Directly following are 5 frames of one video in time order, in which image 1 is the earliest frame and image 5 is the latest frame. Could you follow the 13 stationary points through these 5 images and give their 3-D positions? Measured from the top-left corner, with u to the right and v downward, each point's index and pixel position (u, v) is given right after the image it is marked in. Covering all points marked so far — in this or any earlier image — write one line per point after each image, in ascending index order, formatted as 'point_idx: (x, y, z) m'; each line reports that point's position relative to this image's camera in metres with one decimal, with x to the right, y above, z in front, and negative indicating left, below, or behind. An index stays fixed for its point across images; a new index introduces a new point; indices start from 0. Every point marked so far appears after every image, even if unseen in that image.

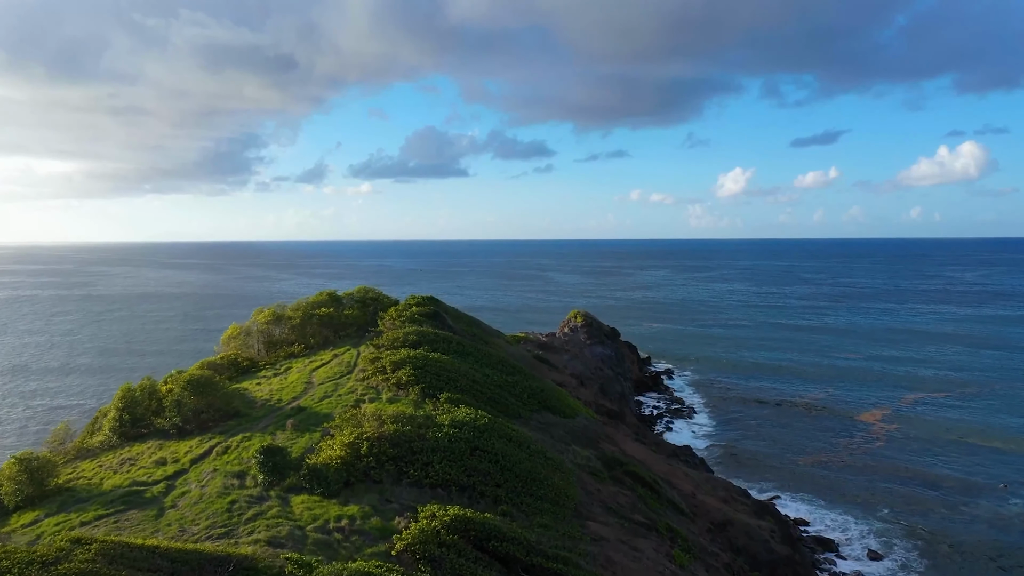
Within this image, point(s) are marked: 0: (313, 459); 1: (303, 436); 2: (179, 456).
0: (-6.4, -5.5, +17.8) m
1: (-7.4, -5.2, +19.4) m
2: (-11.8, -6.0, +19.5) m
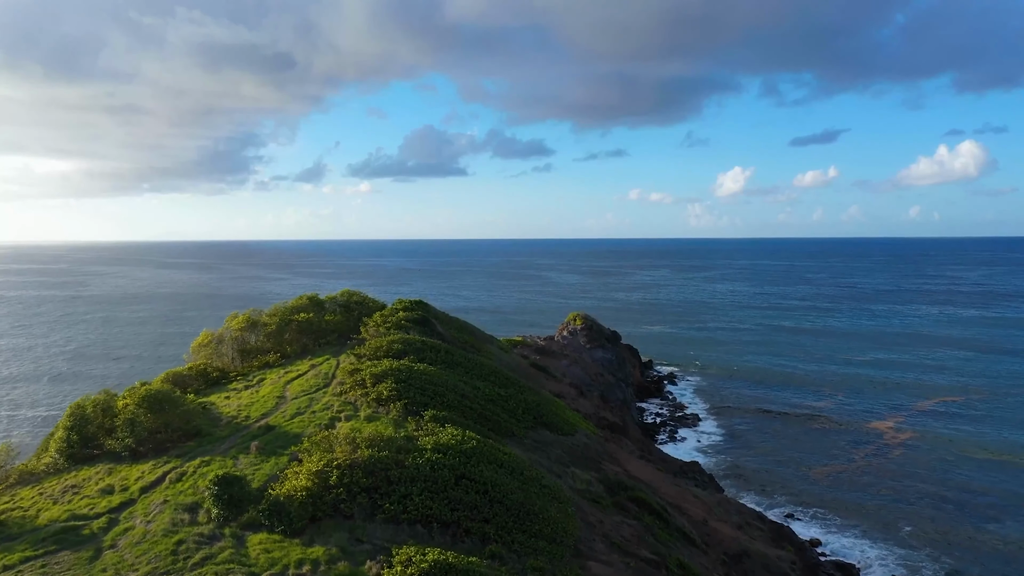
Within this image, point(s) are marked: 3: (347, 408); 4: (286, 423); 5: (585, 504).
0: (-6.7, -5.7, +15.6) m
1: (-7.7, -5.4, +17.2) m
2: (-12.1, -6.2, +17.4) m
3: (-6.0, -4.4, +20.0) m
4: (-8.0, -4.8, +19.5) m
5: (+2.4, -7.0, +17.7) m
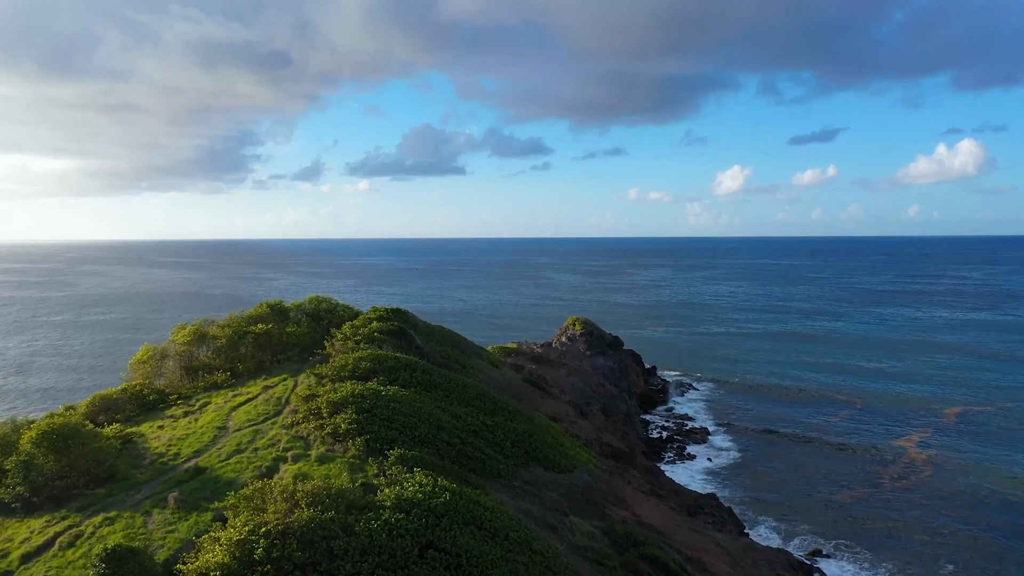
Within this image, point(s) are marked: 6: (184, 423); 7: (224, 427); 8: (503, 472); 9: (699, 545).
0: (-7.1, -6.0, +12.0) m
1: (-8.1, -5.7, +13.6) m
2: (-12.5, -6.5, +13.7) m
3: (-6.4, -4.7, +16.3) m
4: (-8.4, -5.1, +15.9) m
5: (+2.0, -7.3, +14.2) m
6: (-11.4, -4.7, +19.1) m
7: (-9.6, -4.6, +18.4) m
8: (-0.3, -5.7, +17.0) m
9: (+6.3, -8.7, +18.6) m
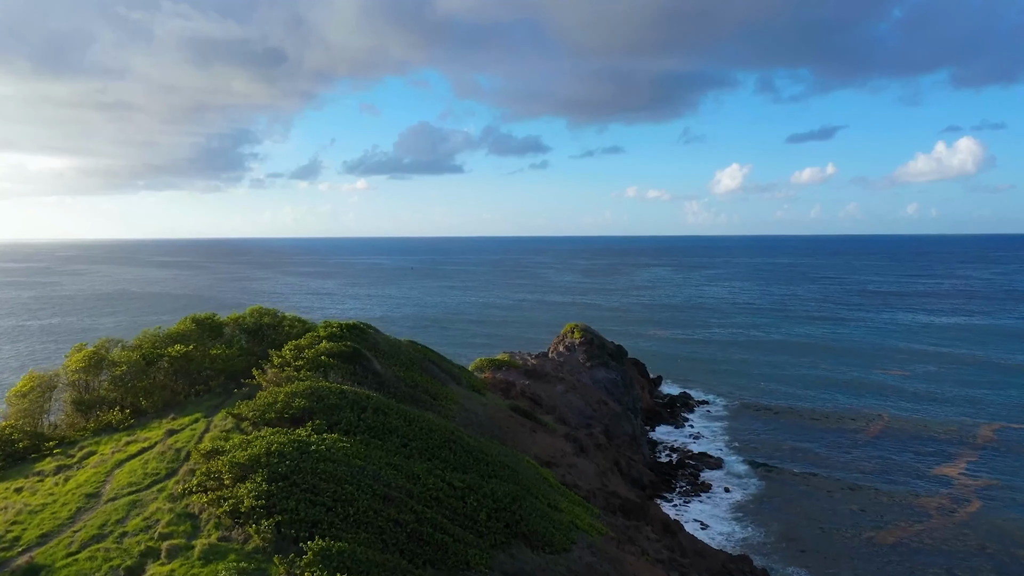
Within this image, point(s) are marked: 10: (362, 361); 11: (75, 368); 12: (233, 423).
0: (-7.7, -6.5, +7.2) m
1: (-8.6, -6.2, +8.8) m
2: (-13.1, -6.9, +8.9) m
3: (-7.0, -5.1, +11.5) m
4: (-9.0, -5.5, +11.0) m
5: (+1.4, -7.7, +9.4) m
6: (-12.0, -5.1, +14.3) m
7: (-10.2, -5.0, +13.6) m
8: (-0.9, -6.1, +12.2) m
9: (+5.8, -9.1, +13.8) m
10: (-5.2, -2.6, +19.2) m
11: (-14.5, -2.6, +18.2) m
12: (-7.9, -3.7, +15.5) m
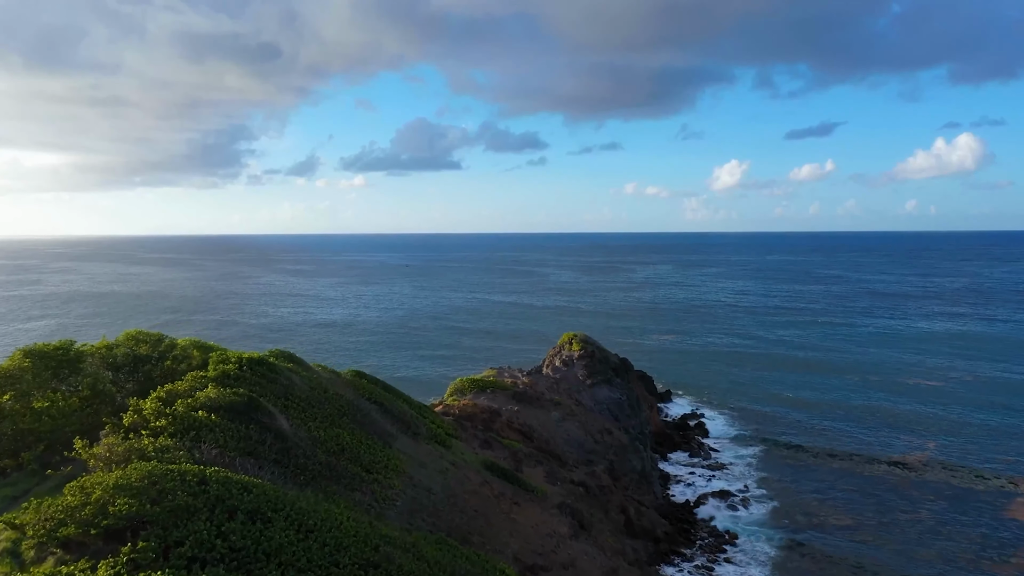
0: (-8.4, -7.0, +1.1) m
1: (-9.3, -6.7, +2.7) m
2: (-13.8, -7.4, +2.8) m
3: (-7.7, -5.6, +5.4) m
4: (-9.7, -6.1, +5.0) m
5: (+0.7, -8.3, +3.3) m
6: (-12.7, -5.6, +8.2) m
7: (-10.9, -5.6, +7.5) m
8: (-1.6, -6.6, +6.1) m
9: (+5.1, -9.6, +7.8) m
10: (-6.0, -3.1, +13.1) m
11: (-15.2, -3.1, +12.1) m
12: (-8.6, -4.2, +9.4) m
